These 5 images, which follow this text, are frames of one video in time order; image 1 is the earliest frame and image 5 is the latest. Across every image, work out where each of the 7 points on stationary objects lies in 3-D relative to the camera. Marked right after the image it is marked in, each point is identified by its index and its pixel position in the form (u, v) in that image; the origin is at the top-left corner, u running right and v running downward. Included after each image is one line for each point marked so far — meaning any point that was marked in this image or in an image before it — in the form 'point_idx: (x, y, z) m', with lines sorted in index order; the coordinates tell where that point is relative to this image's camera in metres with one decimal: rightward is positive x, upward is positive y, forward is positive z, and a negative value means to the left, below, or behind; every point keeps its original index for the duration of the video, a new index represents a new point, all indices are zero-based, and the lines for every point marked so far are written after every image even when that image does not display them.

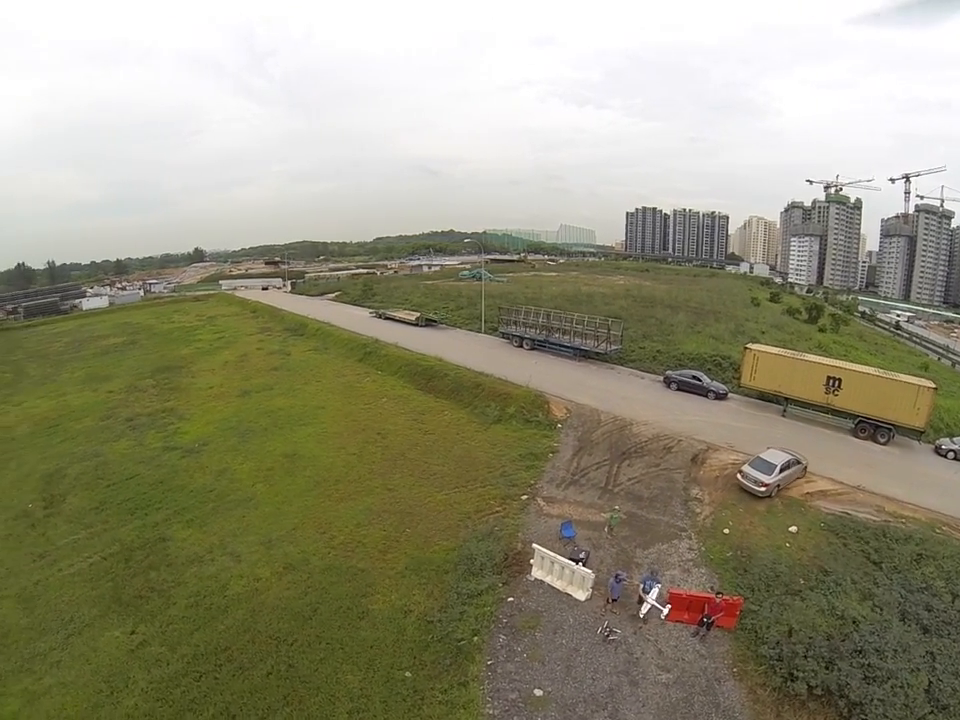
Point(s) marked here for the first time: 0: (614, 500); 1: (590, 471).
0: (+3.7, -4.1, +16.2) m
1: (+3.5, -3.6, +17.7) m
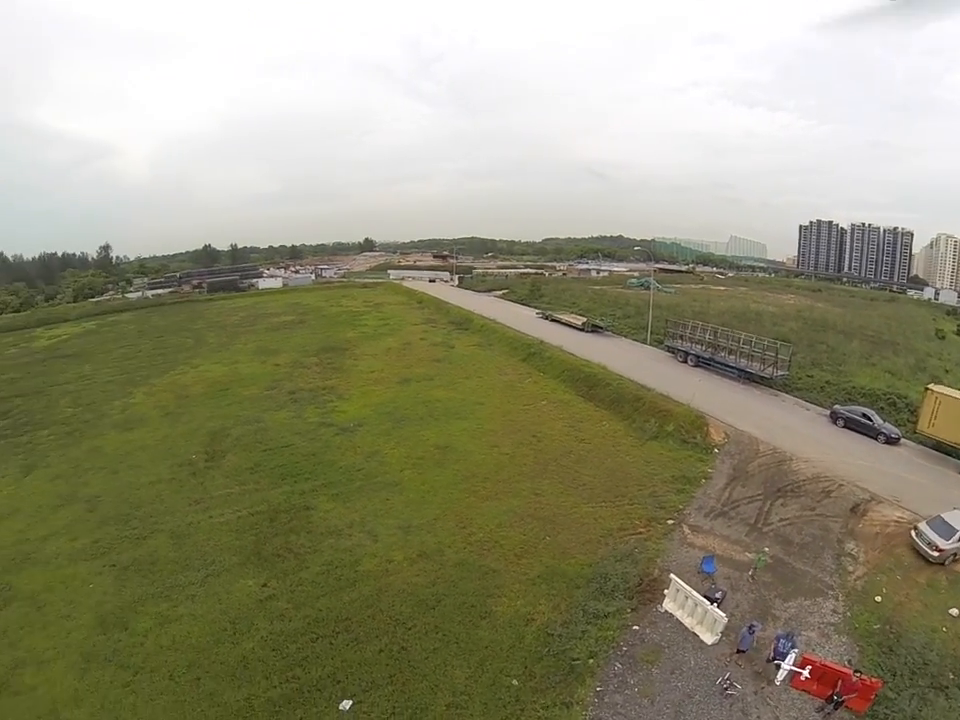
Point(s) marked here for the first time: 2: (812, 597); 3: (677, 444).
0: (+7.5, -4.8, +14.6) m
1: (+7.7, -4.3, +16.1) m
2: (+6.7, -4.7, +11.5) m
3: (+7.1, -3.0, +19.6) m
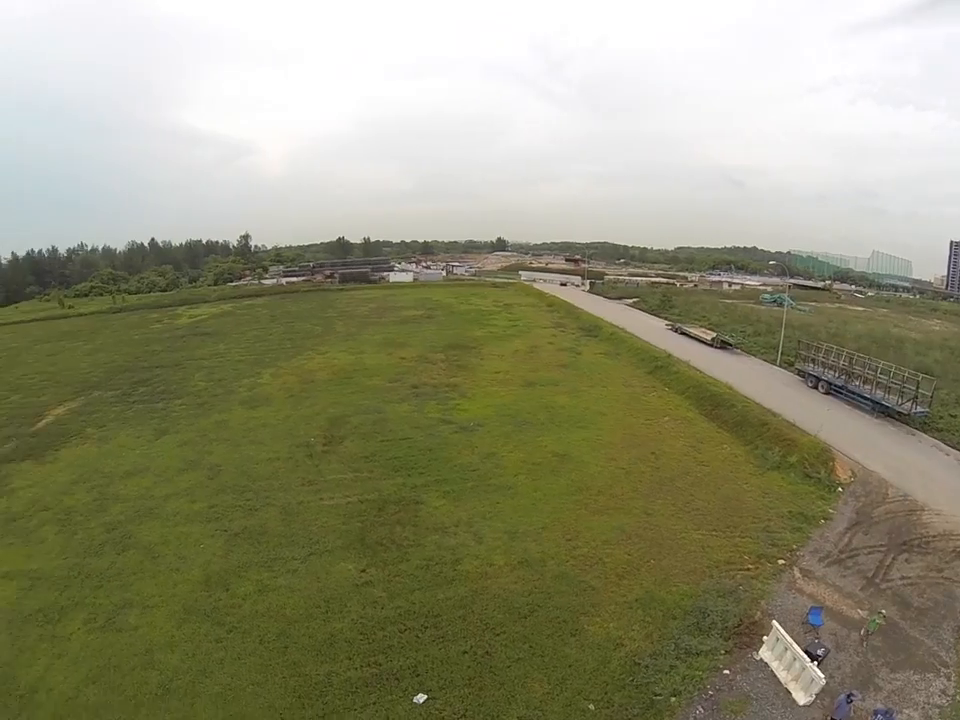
0: (+9.2, -5.5, +12.9) m
1: (+9.7, -5.0, +14.3) m
2: (+7.9, -5.4, +9.9) m
3: (+9.8, -3.8, +17.9) m
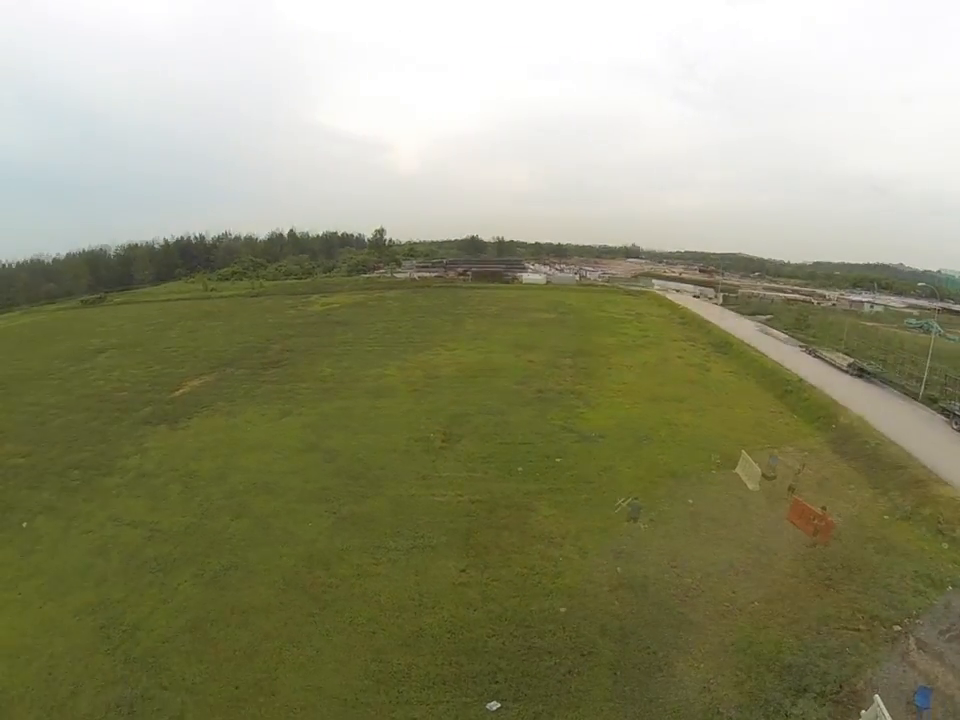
0: (+10.7, -6.5, +10.8) m
1: (+11.4, -6.1, +12.1) m
2: (+8.8, -6.2, +8.2) m
3: (+12.3, -4.8, +15.6) m
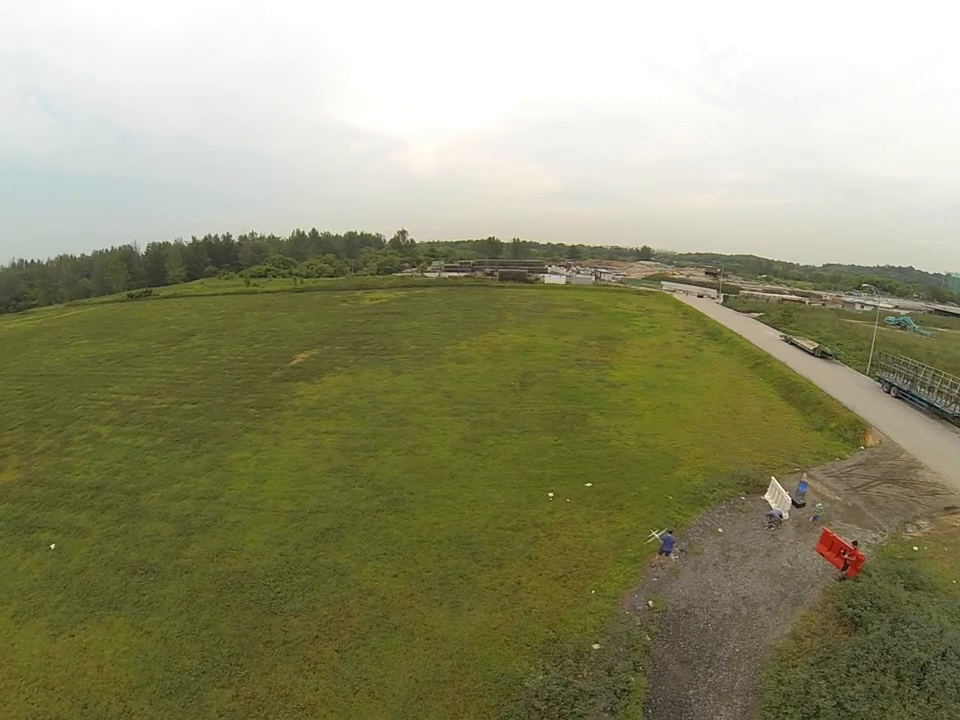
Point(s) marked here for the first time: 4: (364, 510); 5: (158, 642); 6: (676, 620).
0: (+13.5, -5.4, +18.9) m
1: (+14.2, -5.0, +20.3) m
2: (+11.6, -5.1, +16.3) m
3: (+15.2, -3.7, +23.7) m
4: (-3.5, -4.4, +16.3) m
5: (-7.1, -6.2, +12.1) m
6: (+4.5, -5.9, +12.5) m
